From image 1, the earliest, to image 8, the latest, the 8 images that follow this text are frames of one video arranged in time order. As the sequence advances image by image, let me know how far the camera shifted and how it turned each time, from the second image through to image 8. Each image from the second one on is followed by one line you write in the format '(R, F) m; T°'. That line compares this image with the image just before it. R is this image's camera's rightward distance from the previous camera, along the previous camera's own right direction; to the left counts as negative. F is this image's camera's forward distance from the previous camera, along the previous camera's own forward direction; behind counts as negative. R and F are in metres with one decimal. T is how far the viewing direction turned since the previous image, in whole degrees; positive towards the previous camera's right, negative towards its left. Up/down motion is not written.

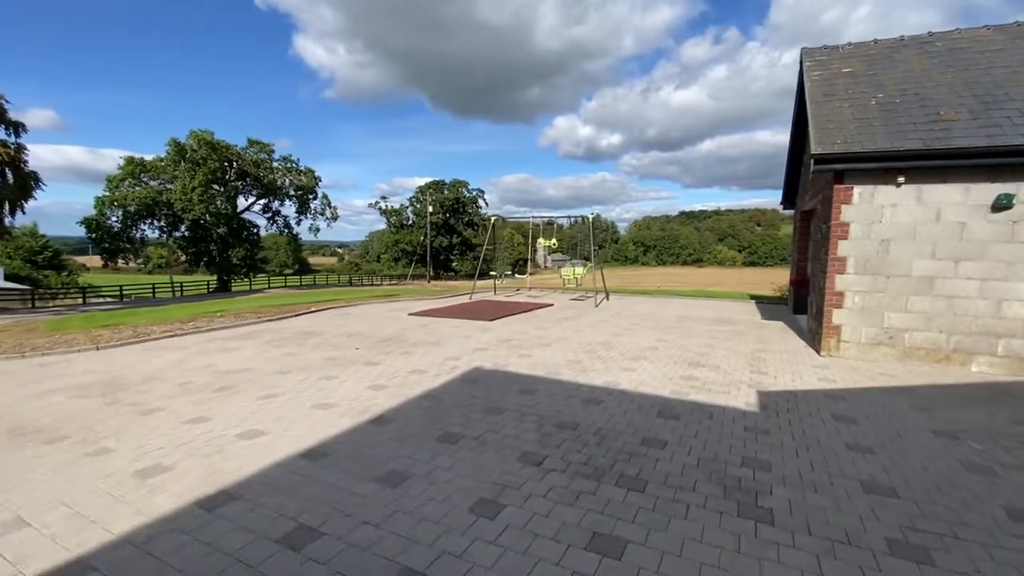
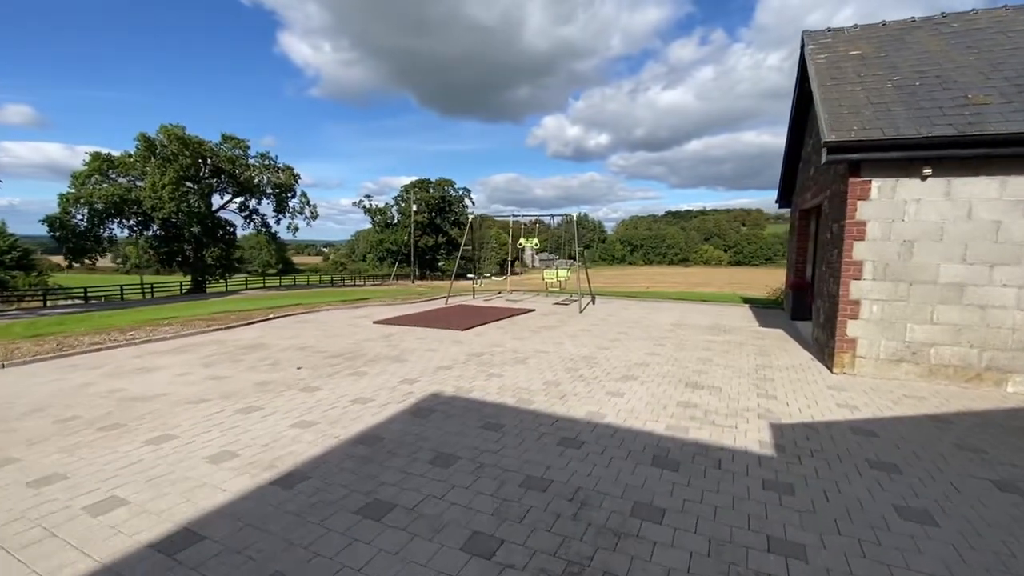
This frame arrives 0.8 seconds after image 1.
(+0.2, +1.0) m; +1°
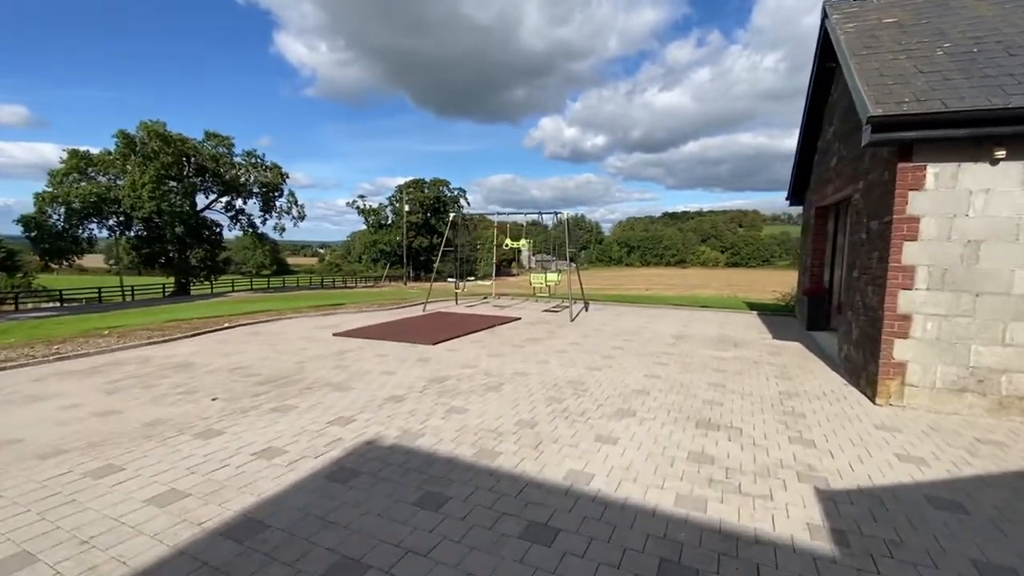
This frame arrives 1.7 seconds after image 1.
(+0.3, +1.2) m; 0°
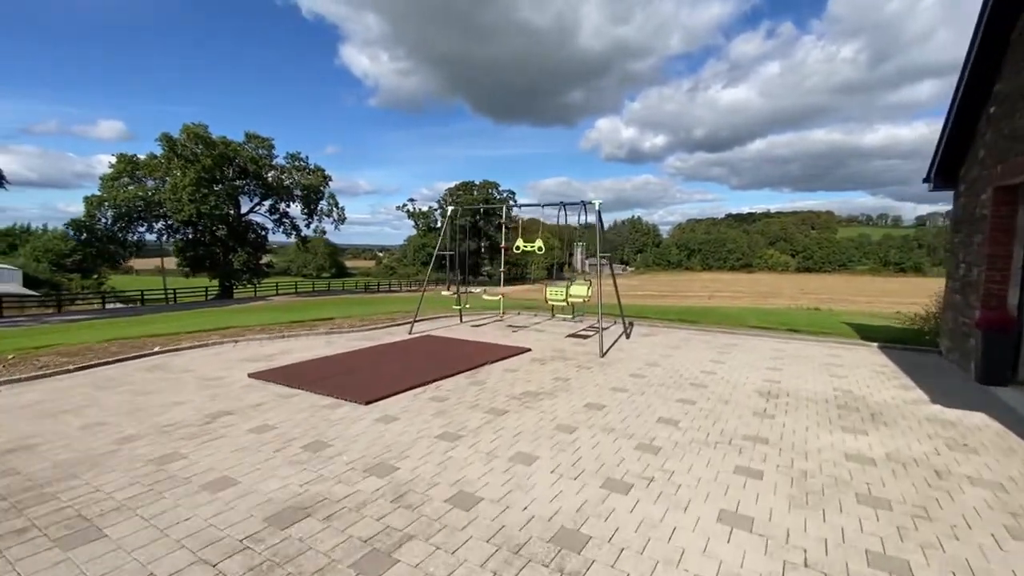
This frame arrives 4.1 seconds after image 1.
(+0.7, +3.0) m; -6°
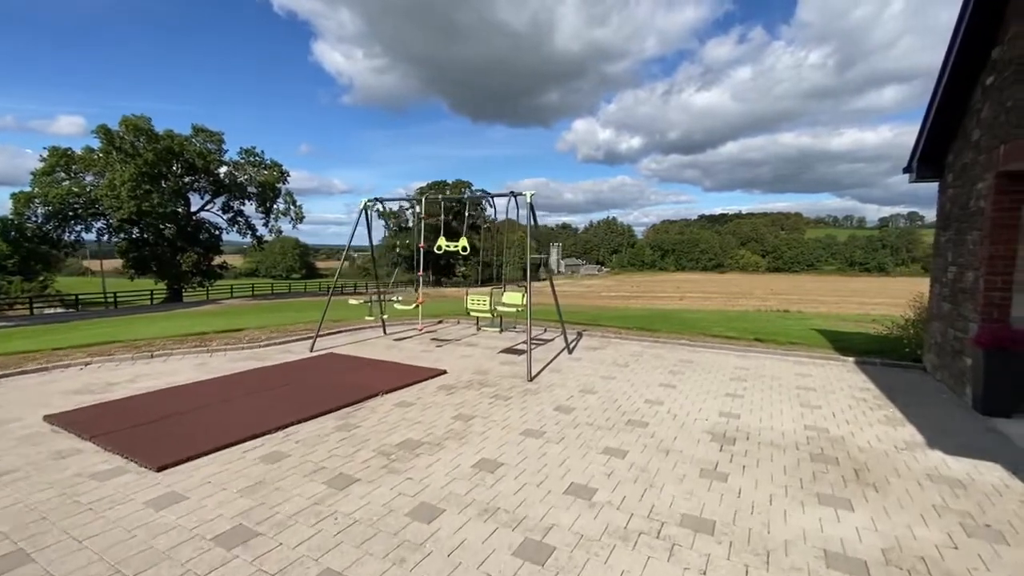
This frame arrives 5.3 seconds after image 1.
(+0.8, +1.3) m; +3°
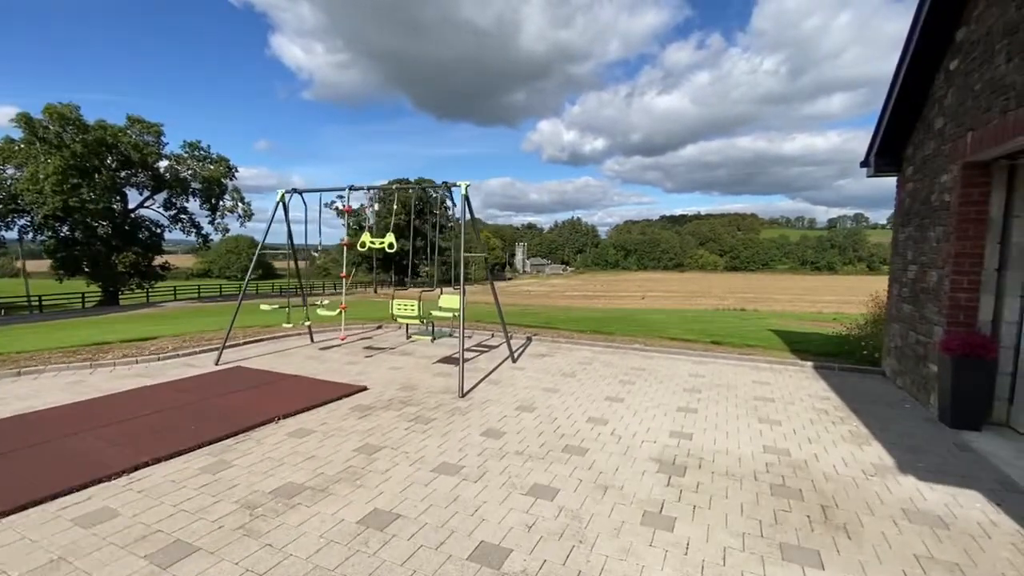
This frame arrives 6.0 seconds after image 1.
(+0.4, +0.7) m; +4°
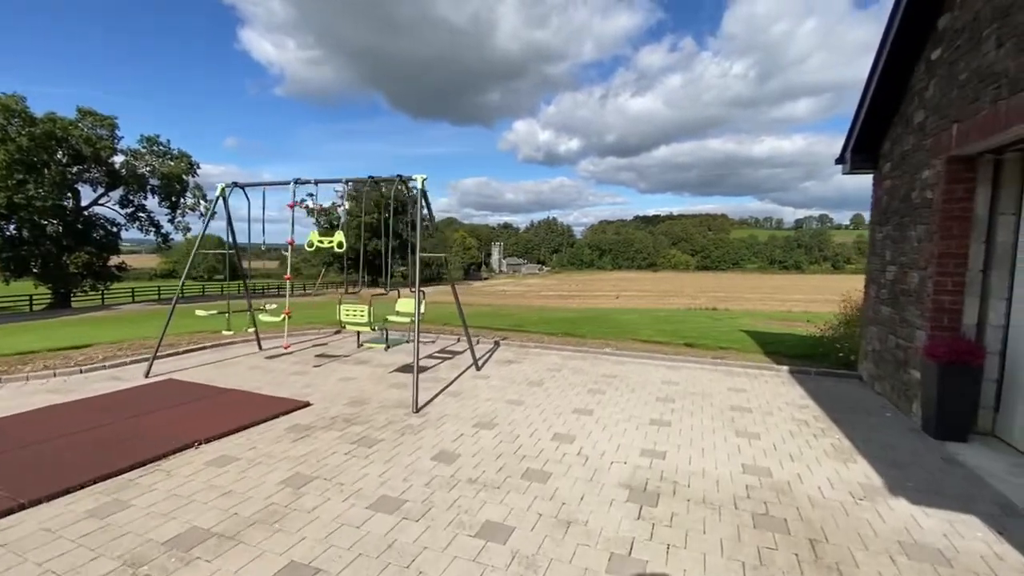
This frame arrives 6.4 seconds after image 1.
(+0.2, +0.4) m; +3°
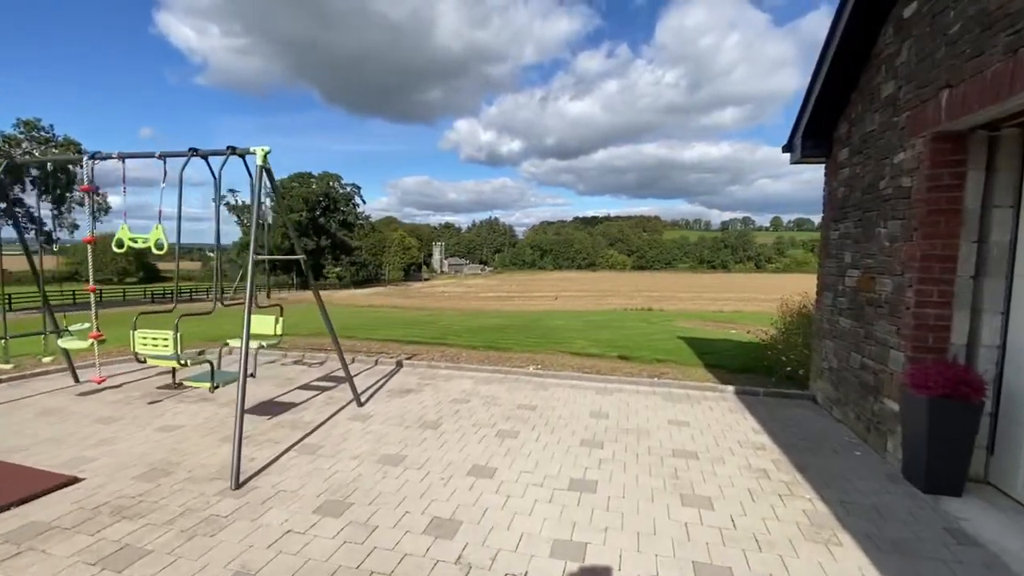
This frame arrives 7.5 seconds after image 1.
(+0.5, +1.2) m; +7°
